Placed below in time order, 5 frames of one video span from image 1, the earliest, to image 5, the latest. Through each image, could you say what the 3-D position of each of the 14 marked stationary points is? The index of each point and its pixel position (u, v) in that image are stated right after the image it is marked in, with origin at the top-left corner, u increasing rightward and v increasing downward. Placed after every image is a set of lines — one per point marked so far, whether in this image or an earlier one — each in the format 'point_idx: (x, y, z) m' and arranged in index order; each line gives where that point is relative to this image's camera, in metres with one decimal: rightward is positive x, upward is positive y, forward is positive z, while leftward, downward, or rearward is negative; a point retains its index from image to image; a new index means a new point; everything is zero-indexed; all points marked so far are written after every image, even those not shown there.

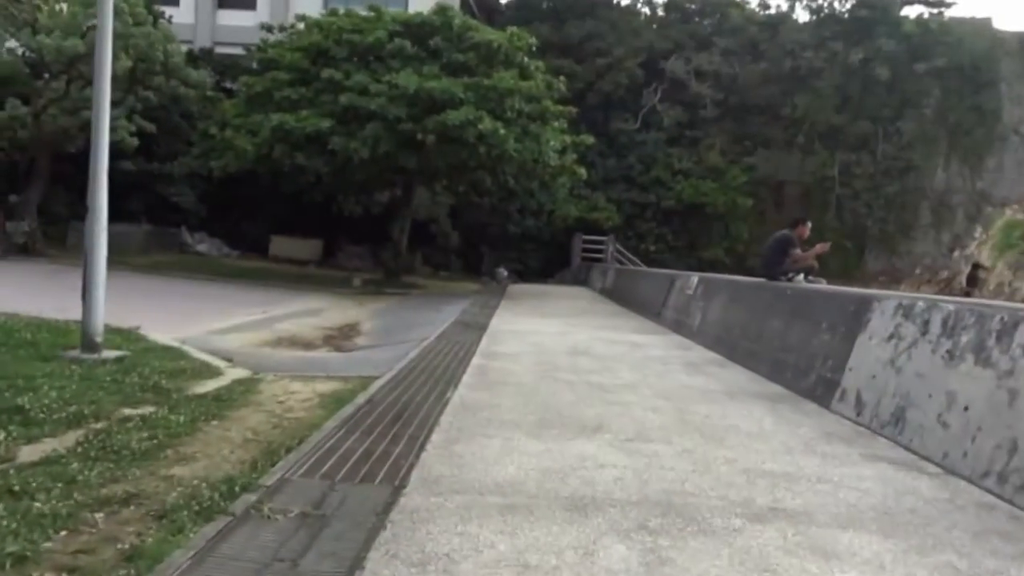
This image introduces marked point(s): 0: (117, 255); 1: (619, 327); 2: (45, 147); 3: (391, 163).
0: (-11.5, +0.9, +19.9) m
1: (+1.9, -0.7, +12.1) m
2: (-12.5, +3.8, +18.2) m
3: (-3.2, +3.4, +18.1) m
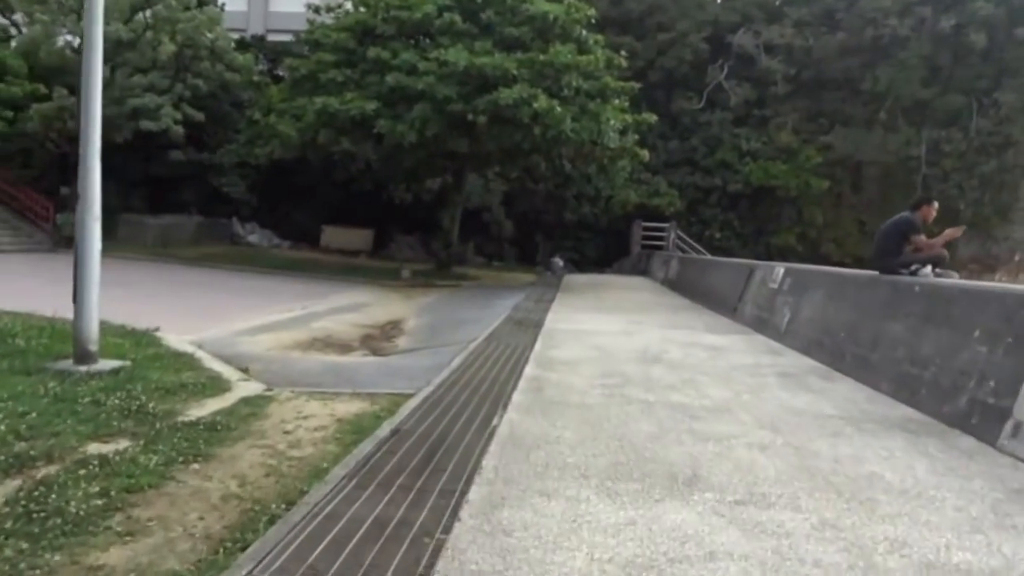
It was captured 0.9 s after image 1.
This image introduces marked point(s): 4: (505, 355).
0: (-9.9, +1.2, +19.6) m
1: (+2.8, -0.6, +10.8) m
2: (-11.1, +4.0, +18.0) m
3: (-1.7, +3.6, +17.1) m
4: (-0.1, -0.8, +7.5) m
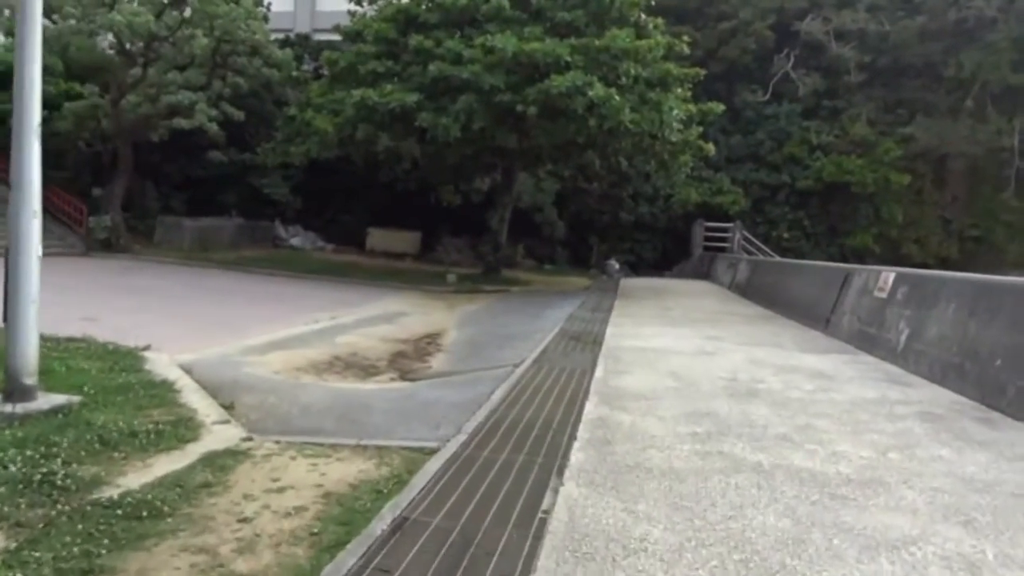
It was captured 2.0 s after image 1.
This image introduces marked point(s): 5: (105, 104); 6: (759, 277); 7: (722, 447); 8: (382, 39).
0: (-8.5, +1.0, +18.9) m
1: (+3.5, -0.7, +9.1) m
2: (-9.7, +3.8, +17.3) m
3: (-0.5, +3.4, +15.8) m
4: (+0.4, -0.9, +6.1) m
5: (-9.8, +4.5, +16.4) m
6: (+6.1, +0.3, +16.8) m
7: (+1.3, -0.9, +4.0) m
8: (-3.1, +6.1, +16.5) m
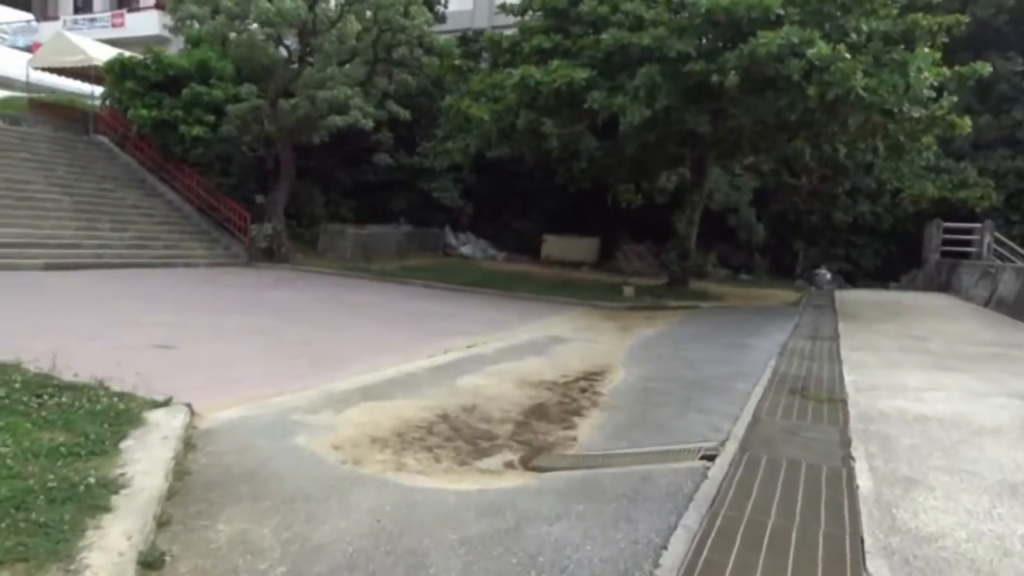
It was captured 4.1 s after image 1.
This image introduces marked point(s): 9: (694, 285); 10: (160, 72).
0: (-3.8, +0.7, +17.9) m
1: (+5.2, -1.0, +5.3) m
2: (-5.4, +3.6, +16.8) m
3: (+3.1, +3.1, +12.8) m
4: (+1.3, -1.1, +3.2) m
5: (-5.7, +4.2, +15.9) m
6: (+9.7, -0.1, +12.0) m
7: (+1.6, -1.1, +1.0) m
8: (+0.8, +5.7, +14.2) m
9: (+4.7, +0.1, +17.4) m
10: (-8.9, +5.4, +17.4) m
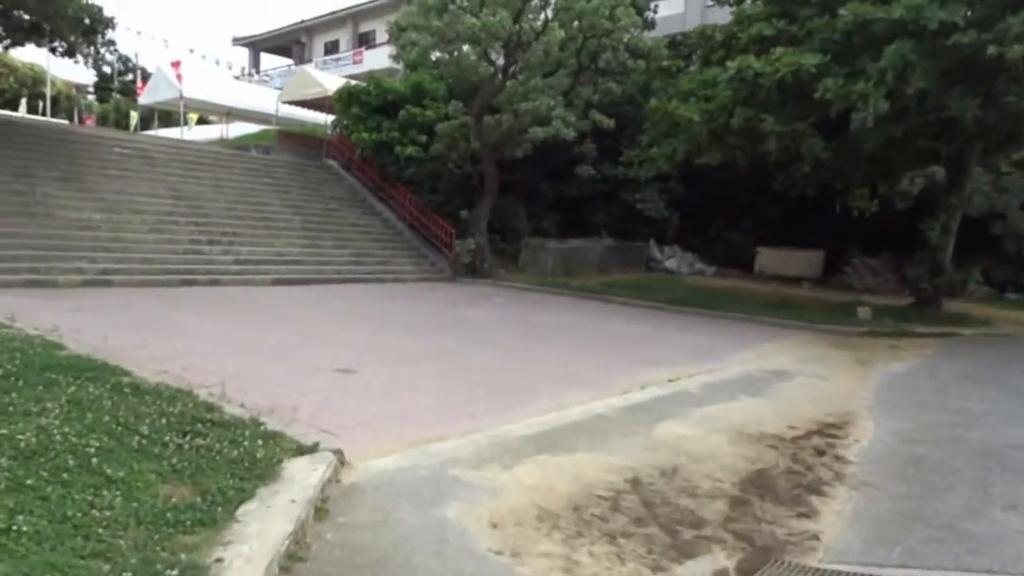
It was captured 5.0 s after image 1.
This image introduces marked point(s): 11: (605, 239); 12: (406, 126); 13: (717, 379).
0: (+1.4, +0.3, +17.2) m
1: (+6.2, -1.3, +2.4) m
2: (-0.4, +3.2, +16.6) m
3: (+6.5, +2.7, +10.3) m
4: (+1.9, -1.3, +1.6) m
5: (-1.0, +3.9, +15.9) m
6: (+12.5, -0.7, +7.5) m
7: (+1.5, -1.3, -0.6) m
8: (+4.8, +5.3, +12.4) m
9: (+9.3, -0.5, +14.2) m
10: (-3.6, +5.1, +18.3) m
11: (+2.6, +1.4, +19.3) m
12: (-2.8, +4.2, +17.7) m
13: (+2.2, -1.0, +7.3) m
